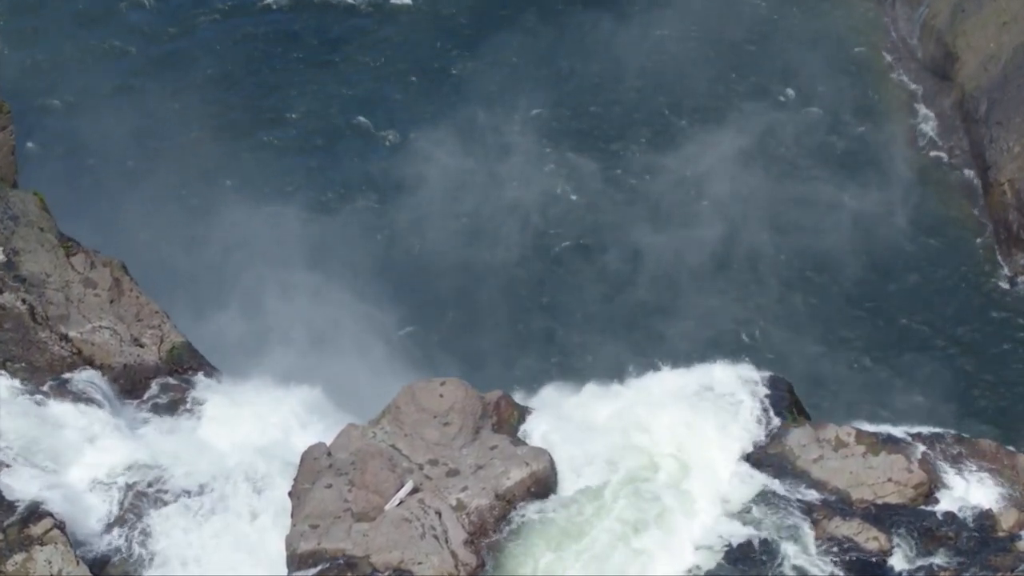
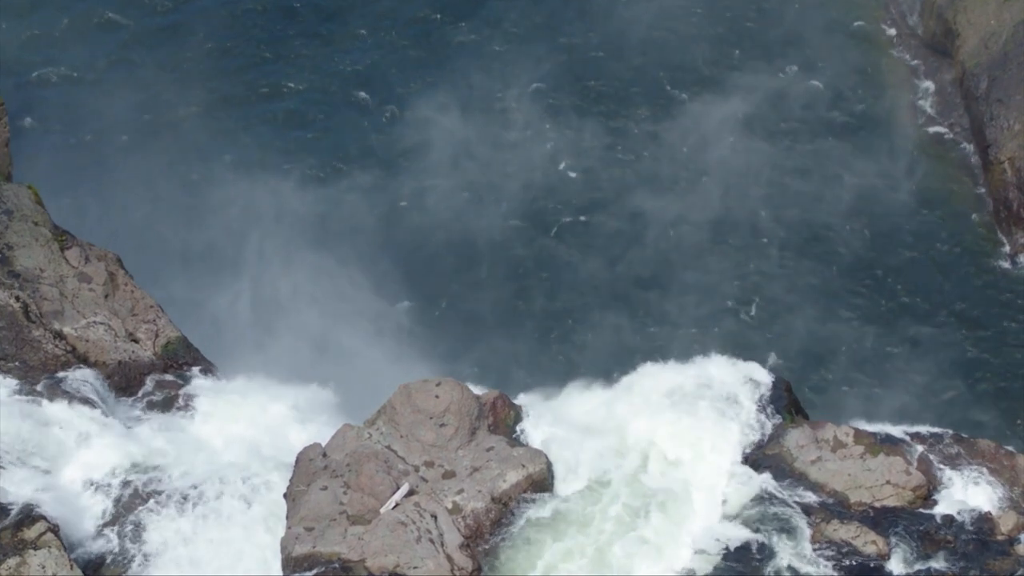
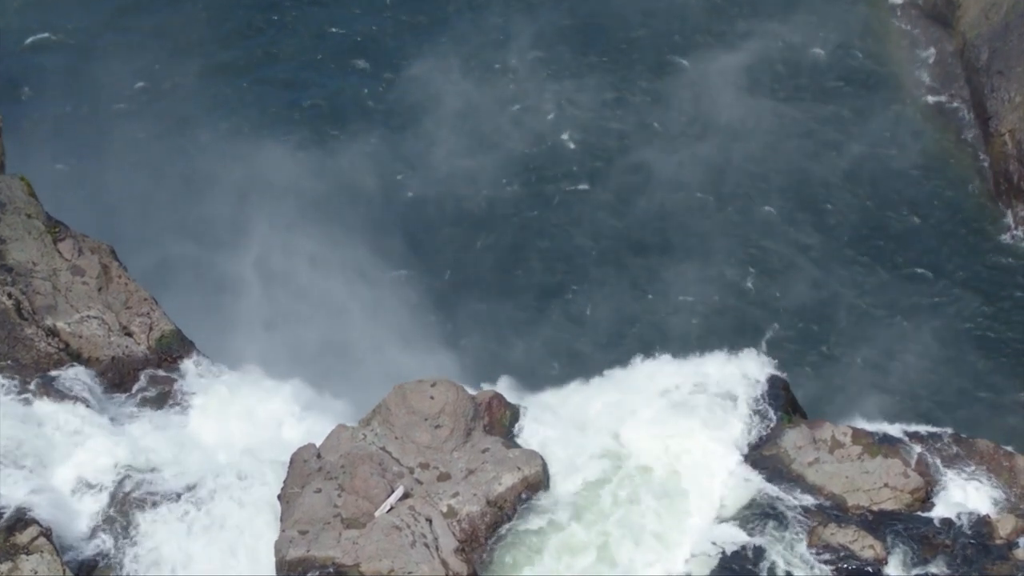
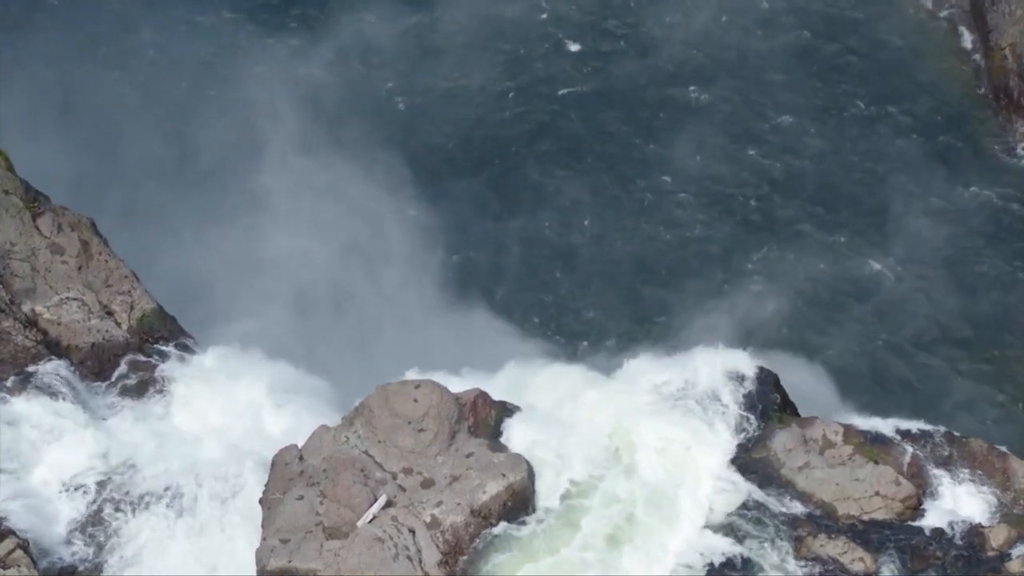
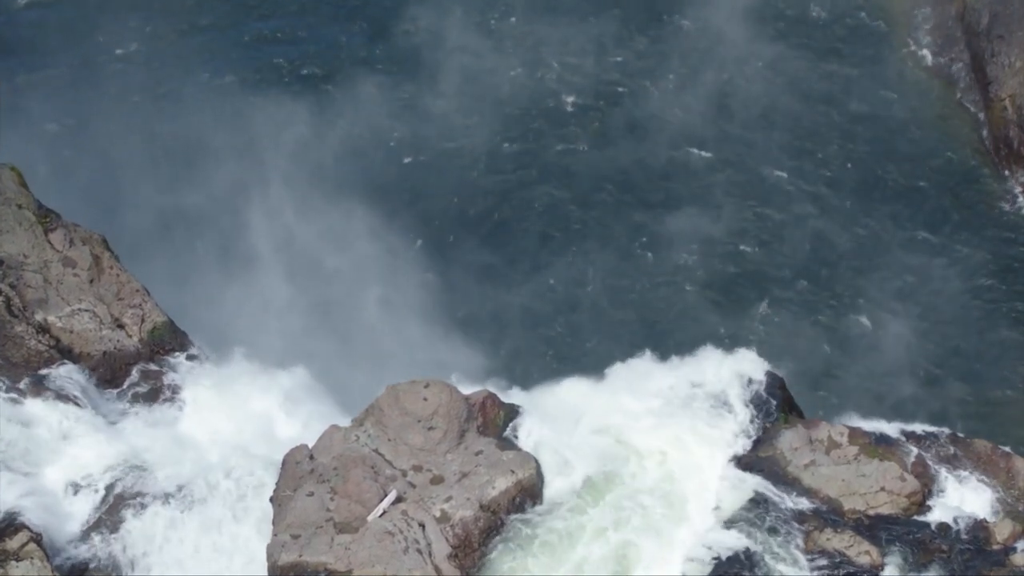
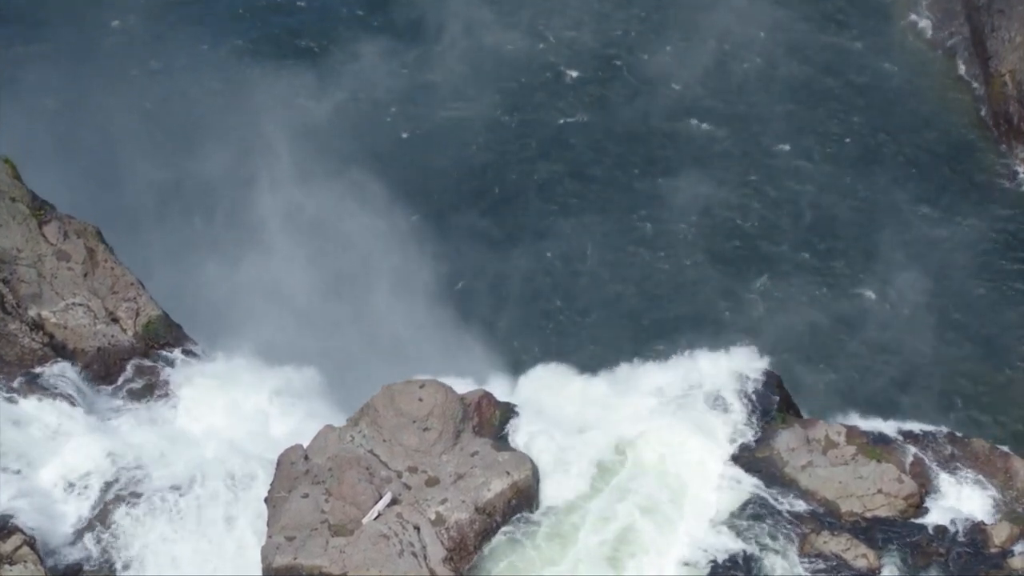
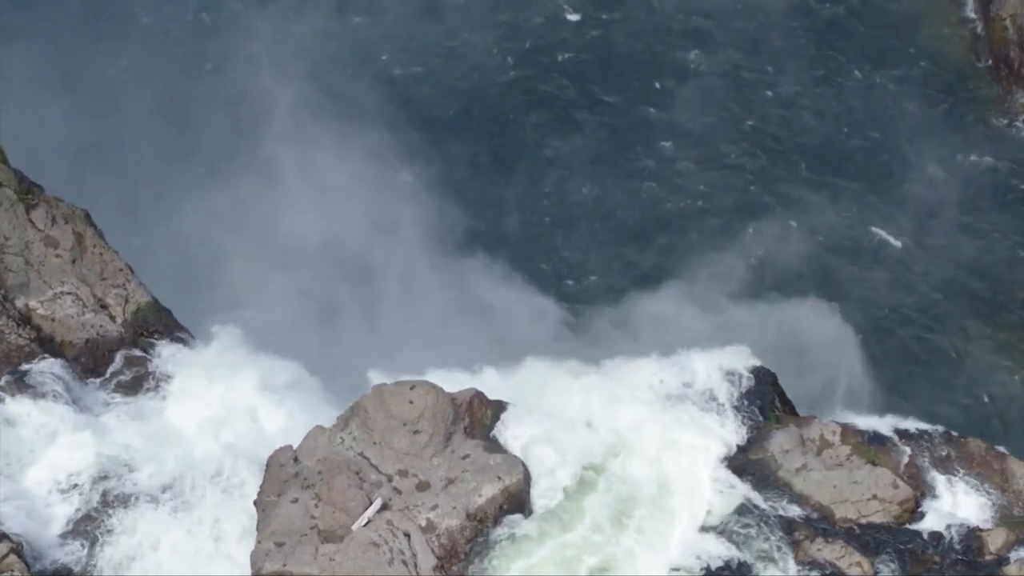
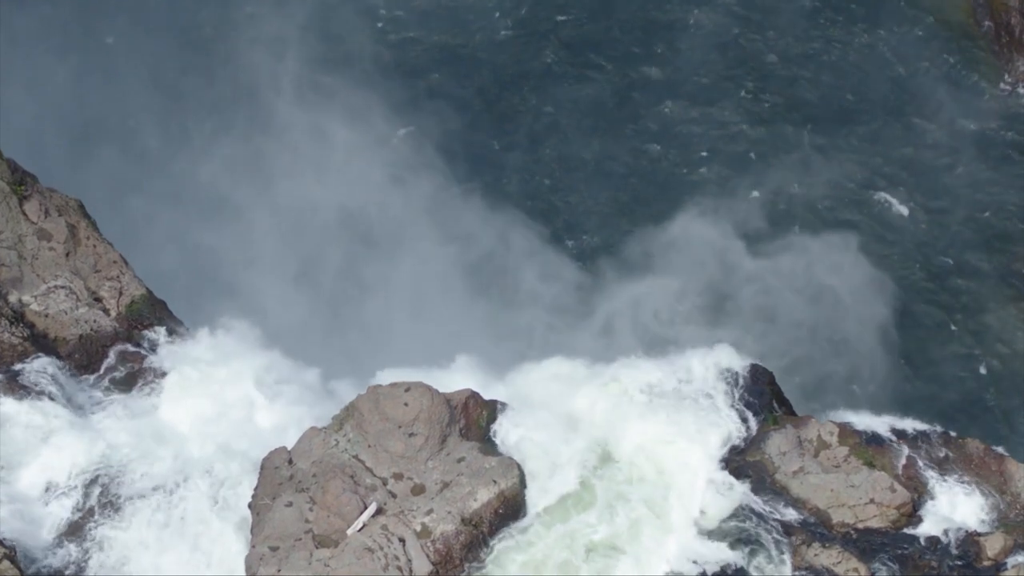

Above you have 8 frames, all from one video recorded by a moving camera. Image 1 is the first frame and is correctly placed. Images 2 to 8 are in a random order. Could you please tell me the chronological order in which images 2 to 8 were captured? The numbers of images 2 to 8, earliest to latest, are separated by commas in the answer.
2, 3, 5, 6, 4, 7, 8
